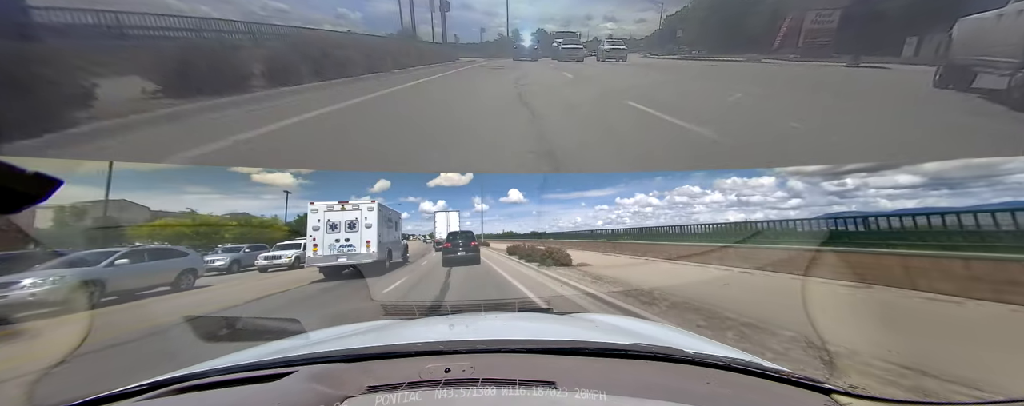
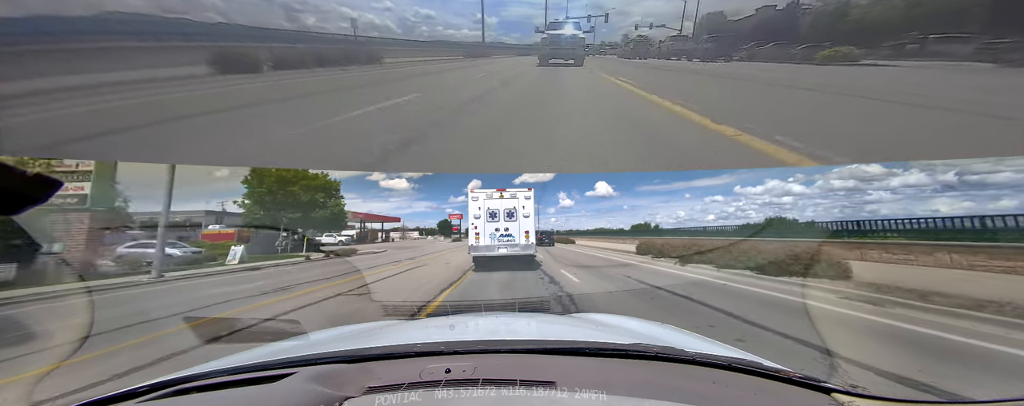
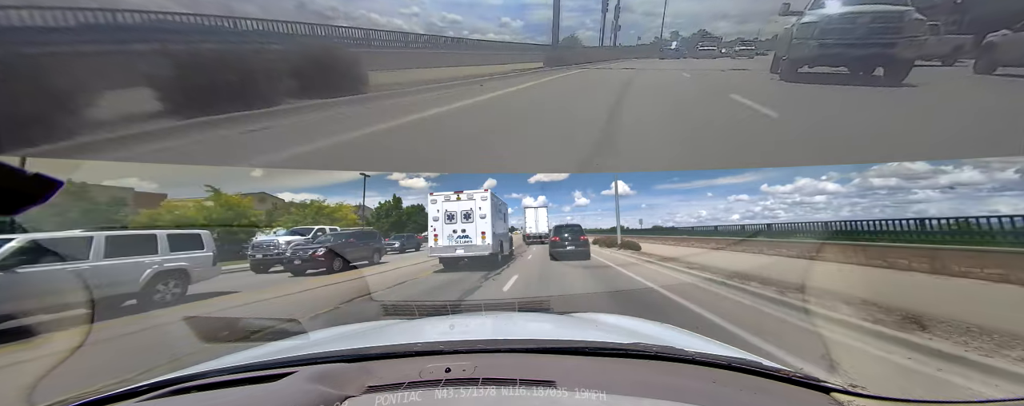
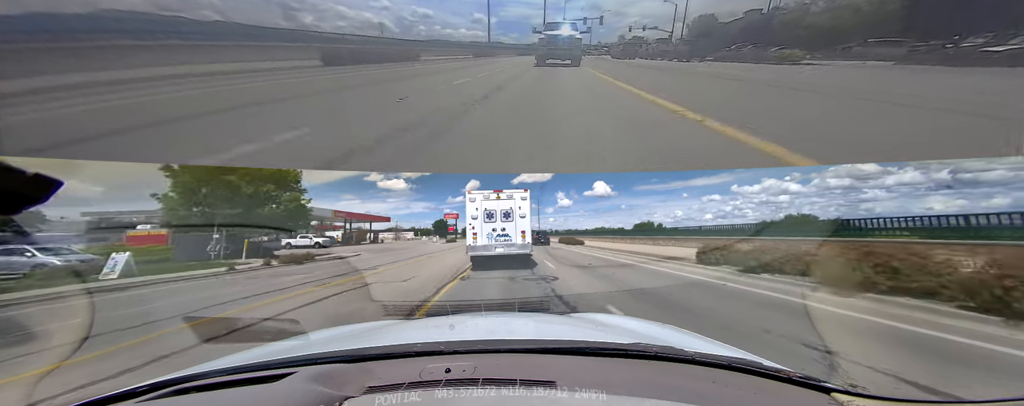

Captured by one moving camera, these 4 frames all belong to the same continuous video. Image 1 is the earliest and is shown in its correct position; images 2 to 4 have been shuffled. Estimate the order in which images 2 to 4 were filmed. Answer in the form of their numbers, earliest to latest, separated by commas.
3, 2, 4
